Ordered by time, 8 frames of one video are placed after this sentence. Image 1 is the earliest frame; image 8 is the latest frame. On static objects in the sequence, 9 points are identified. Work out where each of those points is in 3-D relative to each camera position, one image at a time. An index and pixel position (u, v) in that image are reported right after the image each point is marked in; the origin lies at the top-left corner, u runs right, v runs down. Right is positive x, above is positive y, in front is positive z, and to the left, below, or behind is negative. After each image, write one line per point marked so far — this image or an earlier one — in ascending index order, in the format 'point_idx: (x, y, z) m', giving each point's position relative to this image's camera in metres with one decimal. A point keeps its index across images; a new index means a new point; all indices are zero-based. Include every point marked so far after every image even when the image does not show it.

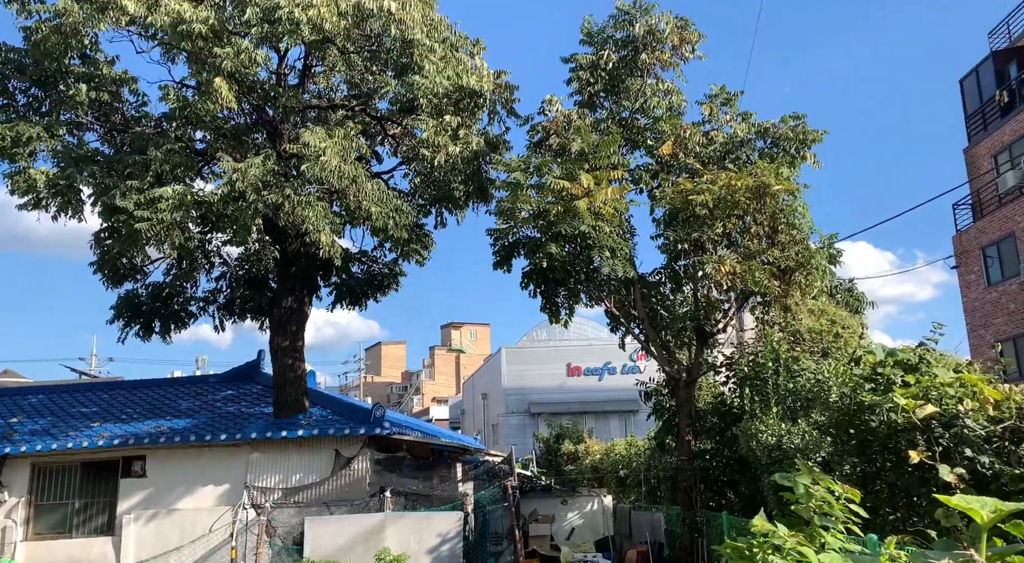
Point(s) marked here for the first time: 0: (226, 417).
0: (-4.4, -2.1, +13.5) m
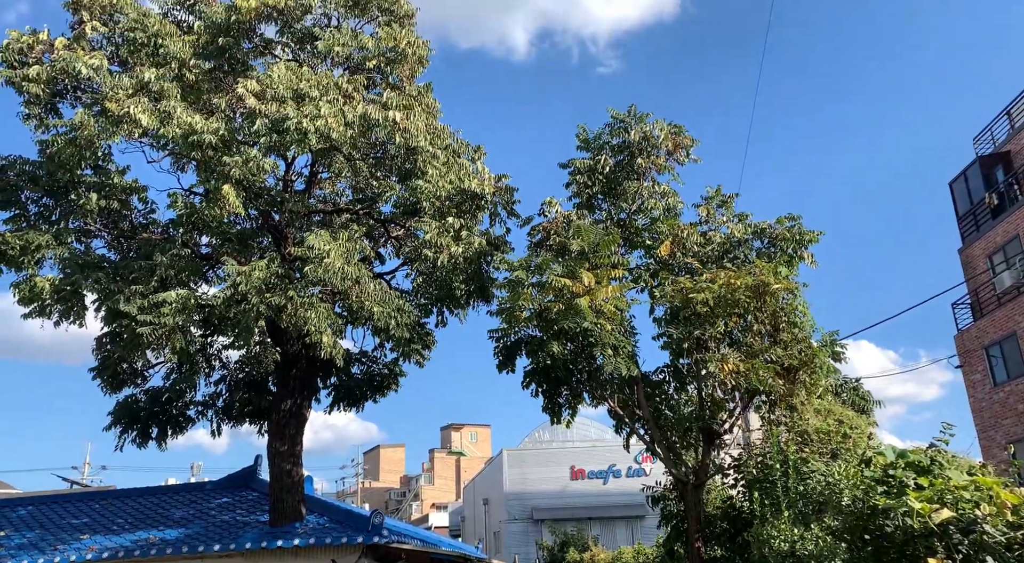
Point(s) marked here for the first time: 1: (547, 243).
0: (-4.4, -3.7, +13.2) m
1: (+0.4, +0.5, +11.1) m
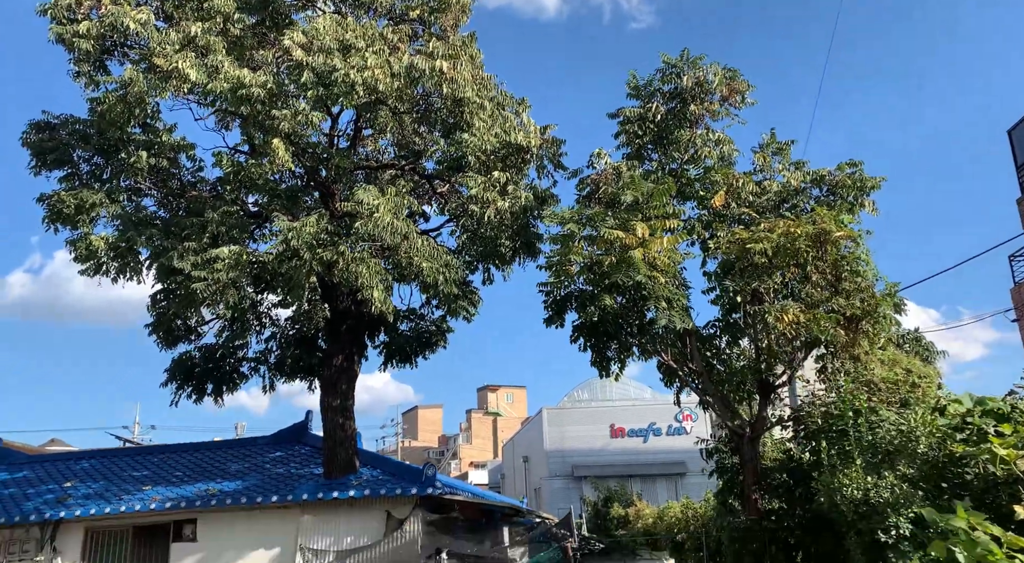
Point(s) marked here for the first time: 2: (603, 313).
0: (-3.6, -3.0, +13.4) m
1: (+1.1, +1.1, +10.9) m
2: (+1.1, -0.4, +10.1) m
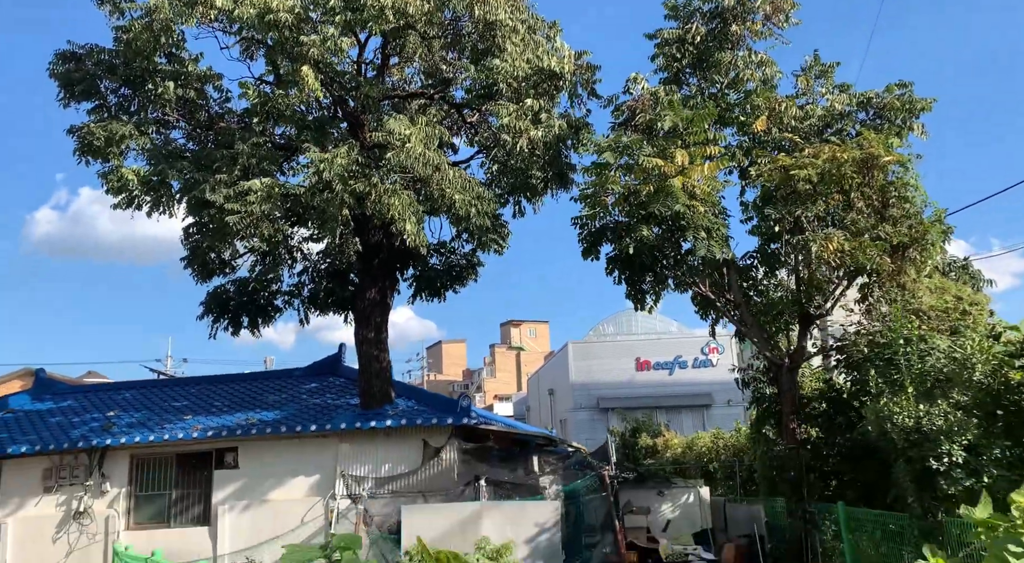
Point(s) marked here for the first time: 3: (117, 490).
0: (-3.1, -2.0, +13.6) m
1: (+1.5, +1.9, +10.7) m
2: (+1.5, +0.4, +10.0) m
3: (-5.8, -3.1, +13.0) m
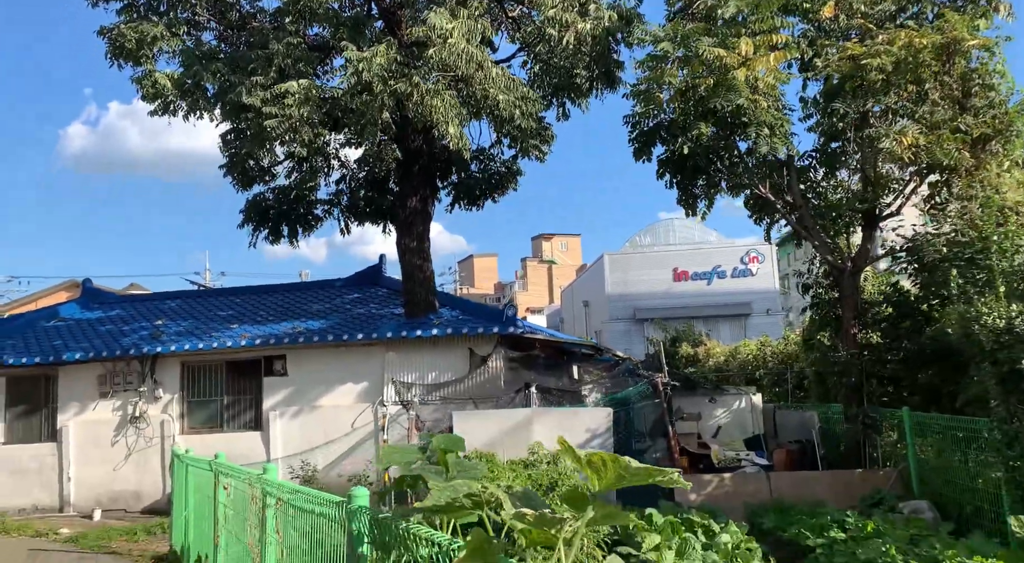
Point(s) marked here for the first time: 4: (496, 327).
0: (-2.4, -0.6, +13.5) m
1: (+2.0, +3.1, +10.1) m
2: (+2.0, +1.5, +9.5) m
3: (-5.2, -1.7, +13.1) m
4: (-0.2, -0.6, +12.3) m
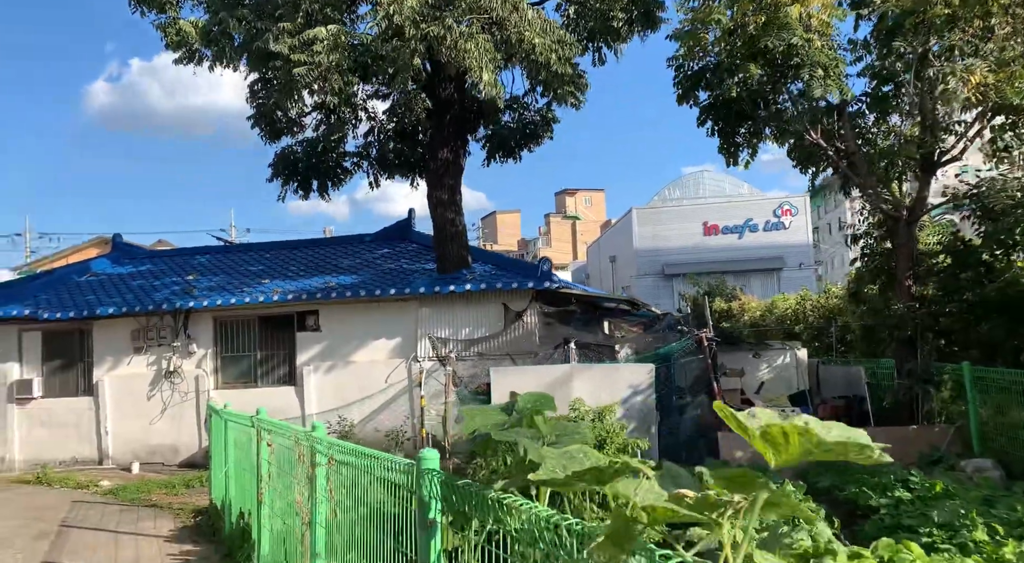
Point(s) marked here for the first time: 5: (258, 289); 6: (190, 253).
0: (-1.9, +0.1, +13.3) m
1: (+2.4, +3.6, +9.6) m
2: (+2.4, +2.0, +9.1) m
3: (-4.6, -1.0, +13.1) m
4: (+0.3, 0.0, +12.1) m
5: (-3.8, -0.1, +12.9) m
6: (-5.9, +0.5, +15.8) m
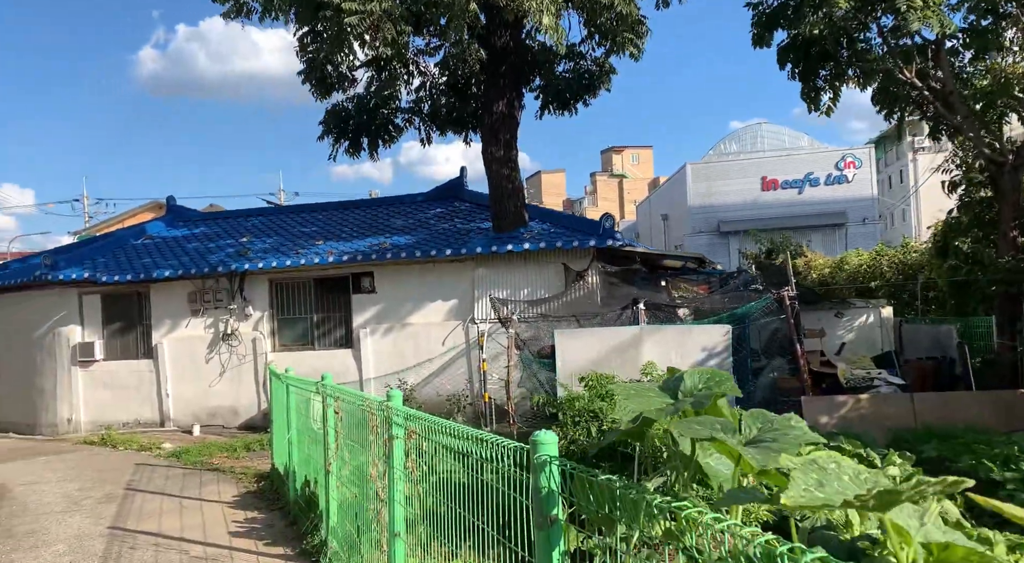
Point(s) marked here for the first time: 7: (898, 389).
0: (-1.0, +0.7, +12.9) m
1: (+3.1, +4.1, +8.8) m
2: (+3.1, +2.5, +8.4) m
3: (-3.7, -0.5, +12.9) m
4: (+1.1, +0.6, +11.6) m
5: (-2.9, +0.4, +12.6) m
6: (-4.8, +1.2, +15.6) m
7: (+3.8, -1.1, +8.7) m
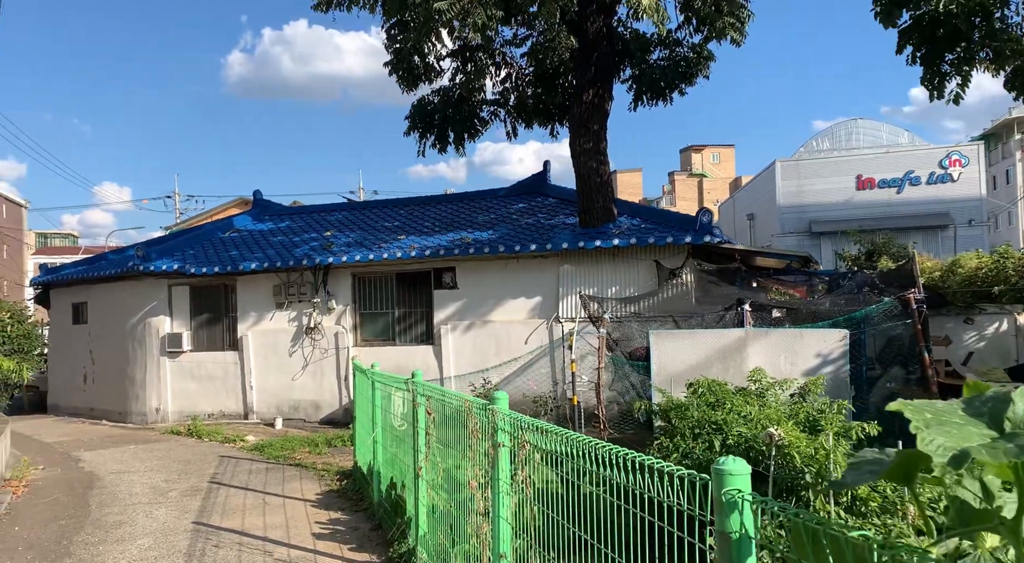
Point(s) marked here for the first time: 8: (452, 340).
0: (+0.3, +0.8, +12.4) m
1: (+4.1, +4.1, +8.0) m
2: (+4.0, +2.4, +7.6) m
3: (-2.4, -0.4, +12.7) m
4: (+2.3, +0.6, +11.0) m
5: (-1.6, +0.5, +12.4) m
6: (-3.3, +1.3, +15.5) m
7: (+4.7, -1.1, +7.8) m
8: (-0.8, -0.8, +12.0) m
